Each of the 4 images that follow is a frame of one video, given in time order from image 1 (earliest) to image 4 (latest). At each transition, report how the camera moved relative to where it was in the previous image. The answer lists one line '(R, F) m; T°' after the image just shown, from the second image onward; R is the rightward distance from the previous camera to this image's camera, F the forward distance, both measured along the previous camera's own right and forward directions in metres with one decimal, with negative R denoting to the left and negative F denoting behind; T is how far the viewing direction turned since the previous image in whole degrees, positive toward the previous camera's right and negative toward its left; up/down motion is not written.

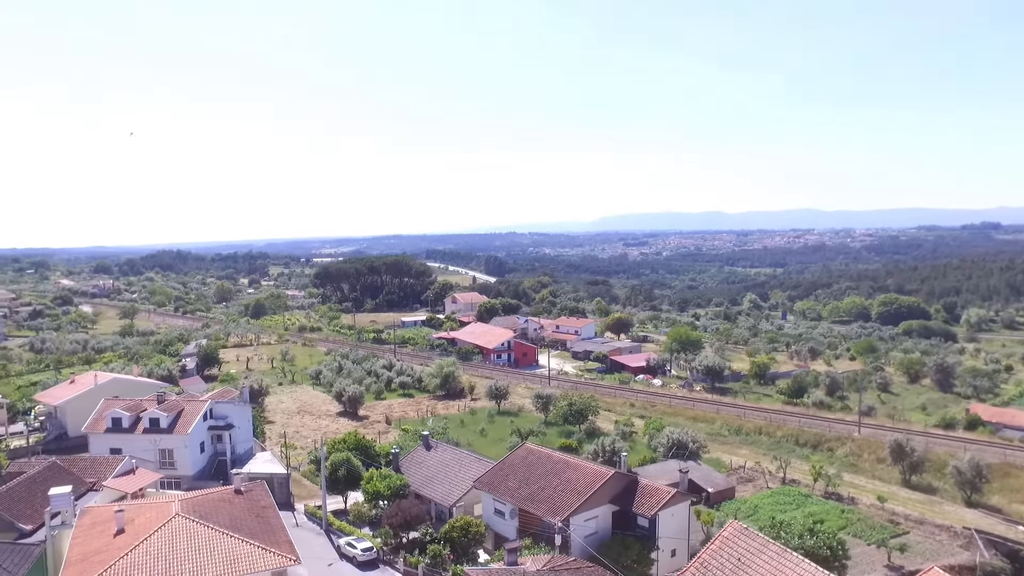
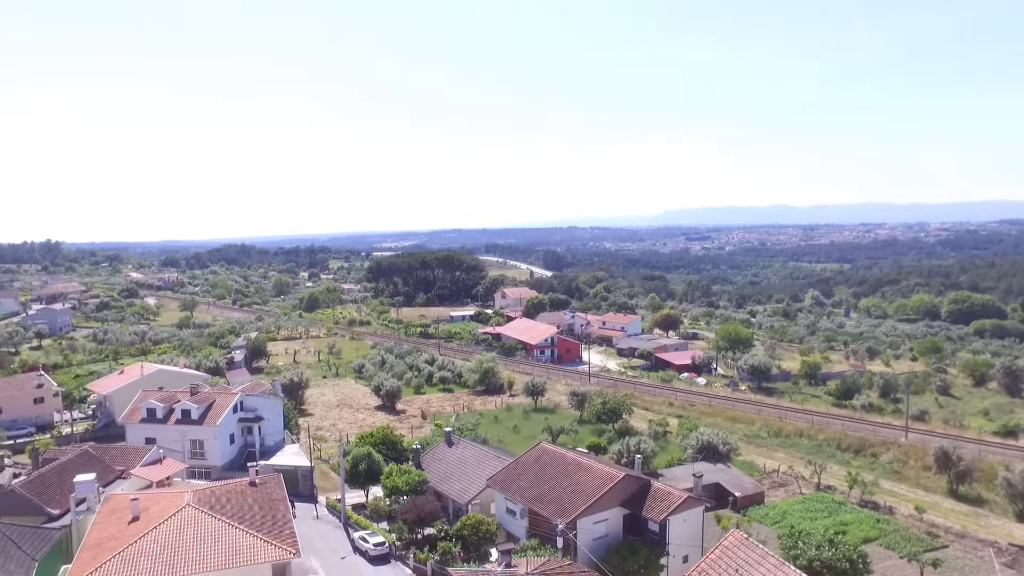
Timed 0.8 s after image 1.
(+1.7, +0.2) m; -5°
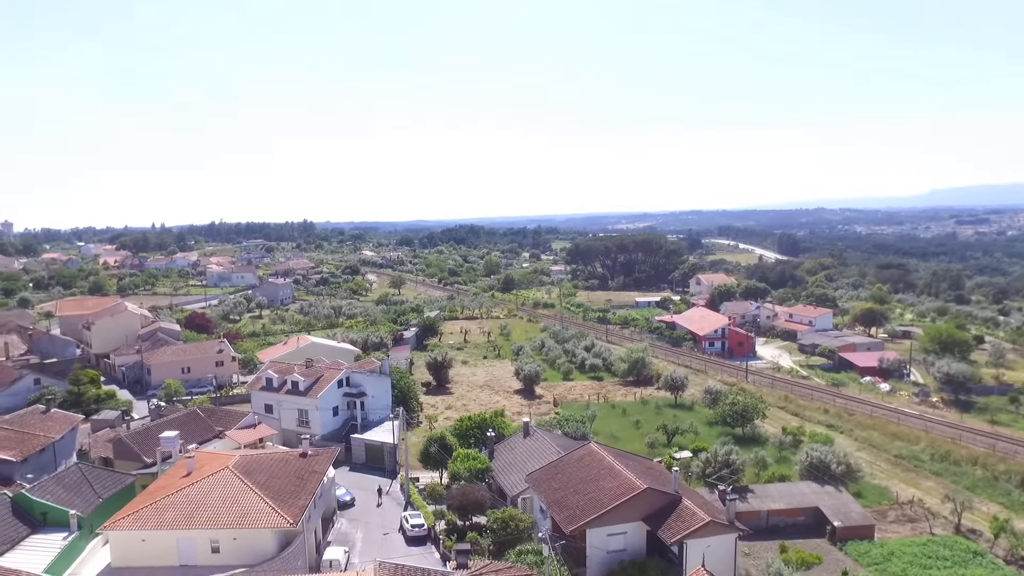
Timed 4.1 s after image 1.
(+6.8, +2.0) m; -20°
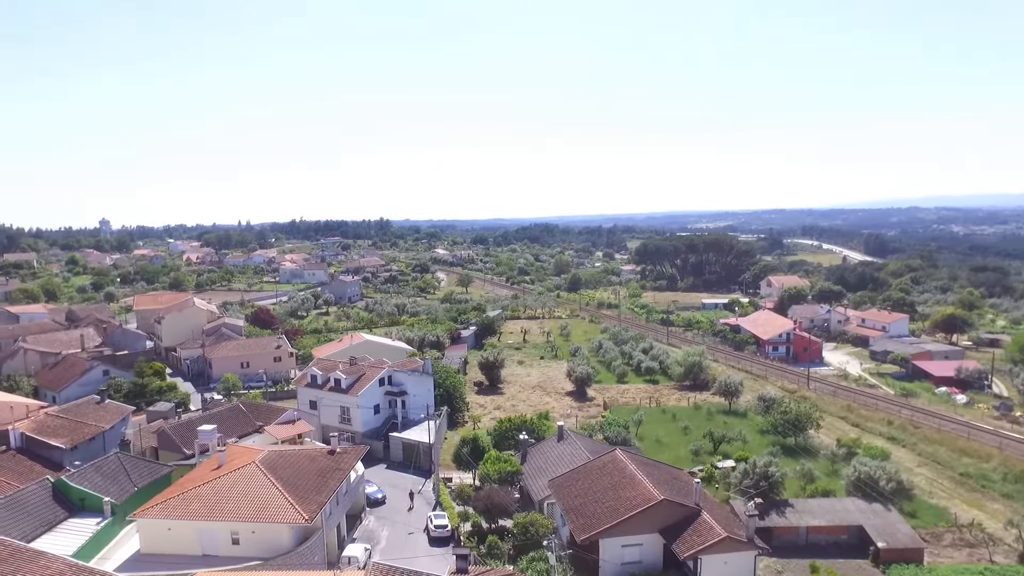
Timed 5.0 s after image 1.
(+1.9, +0.4) m; -7°
